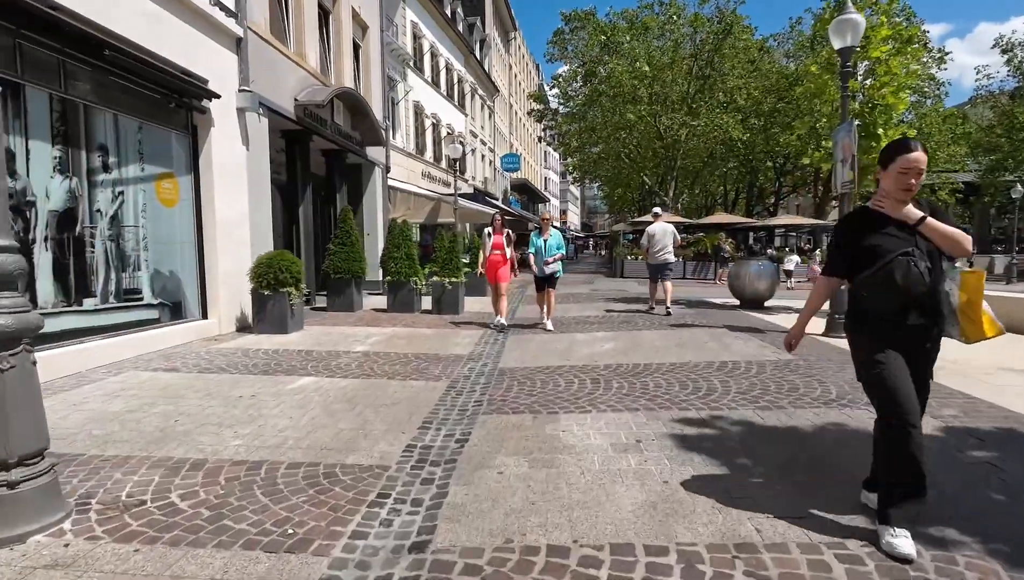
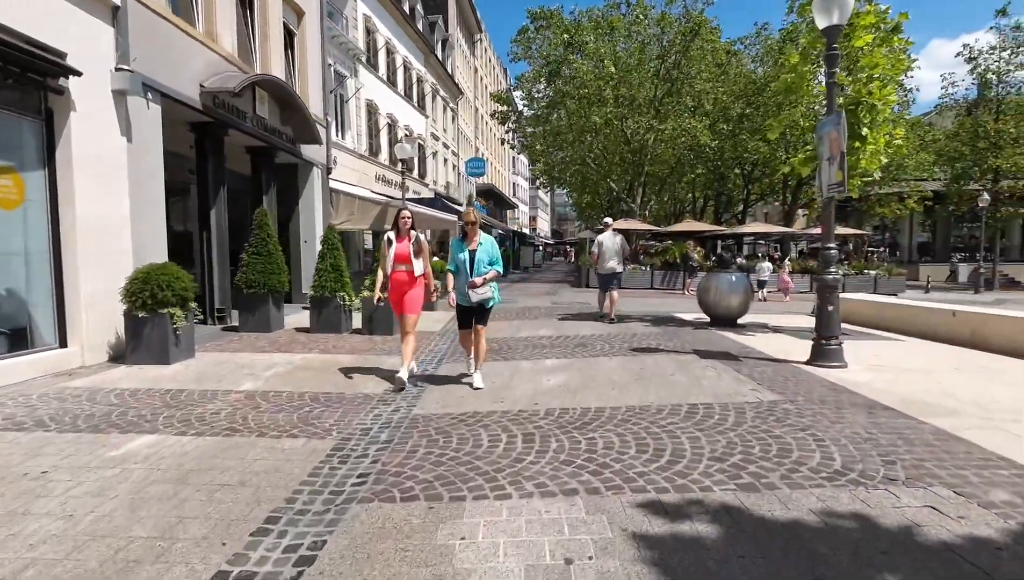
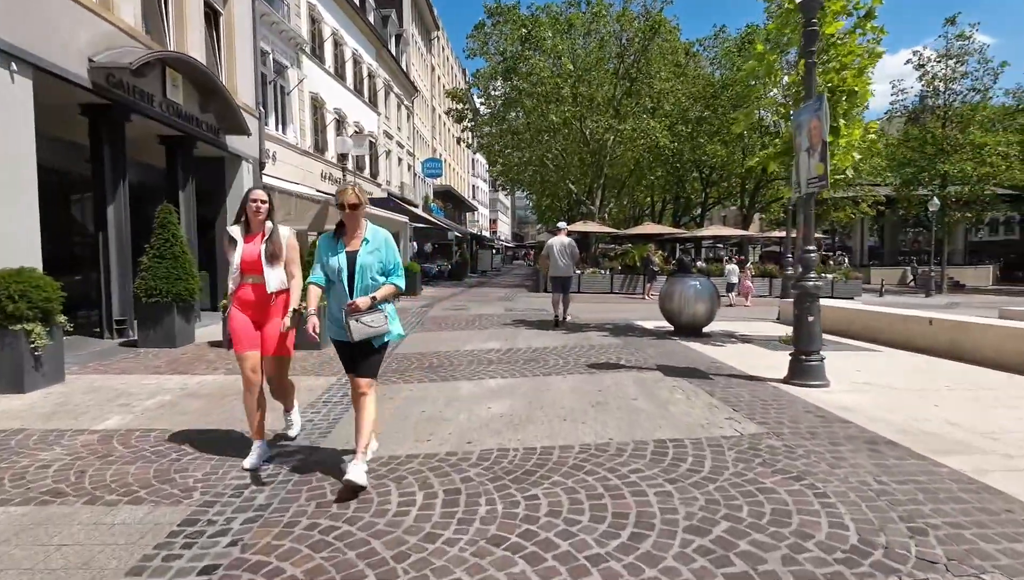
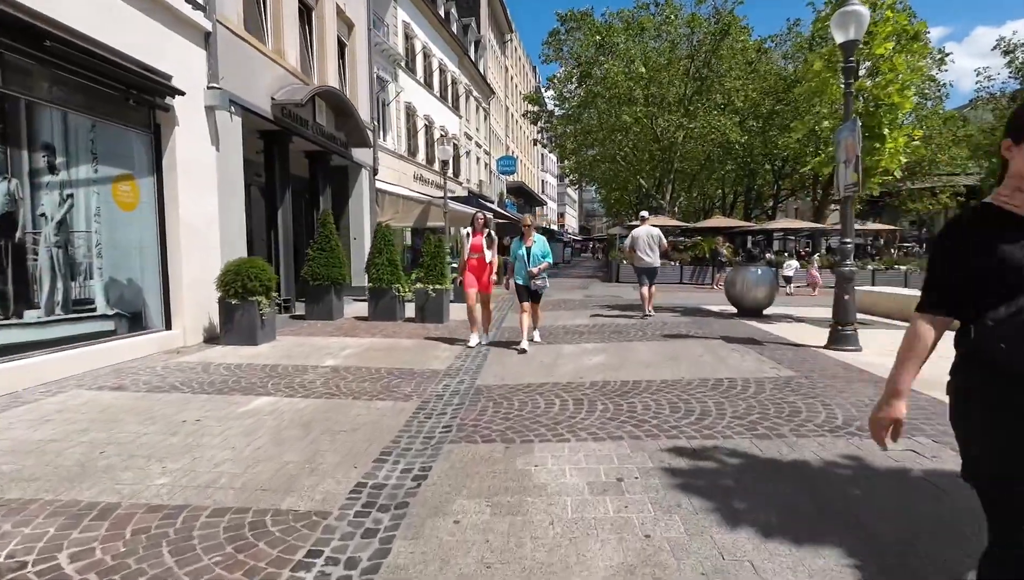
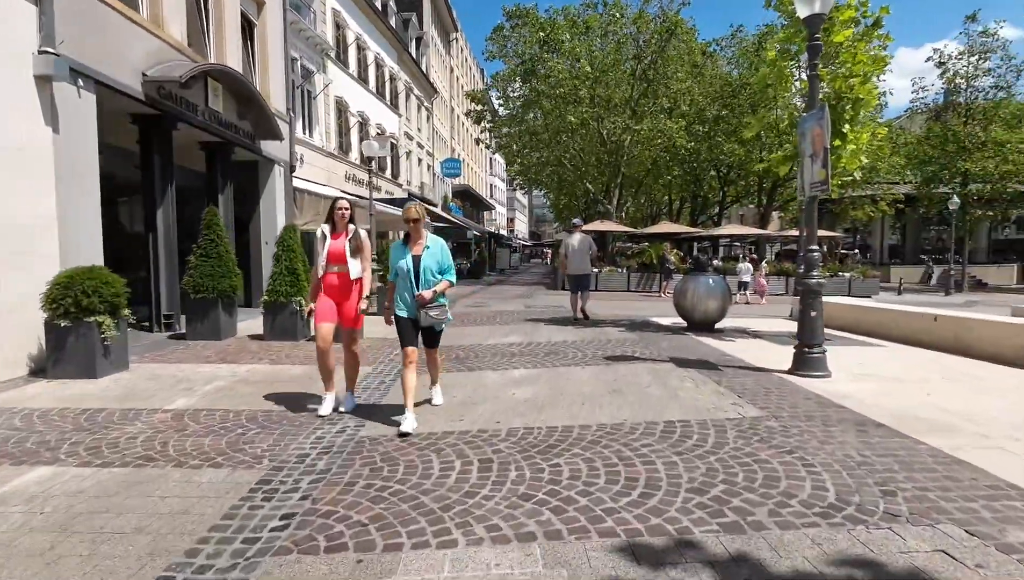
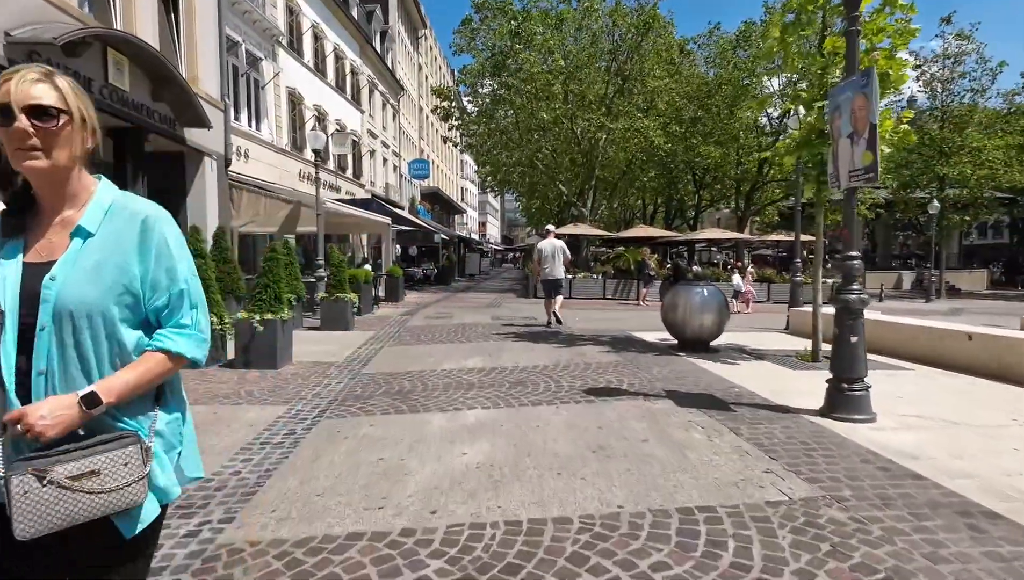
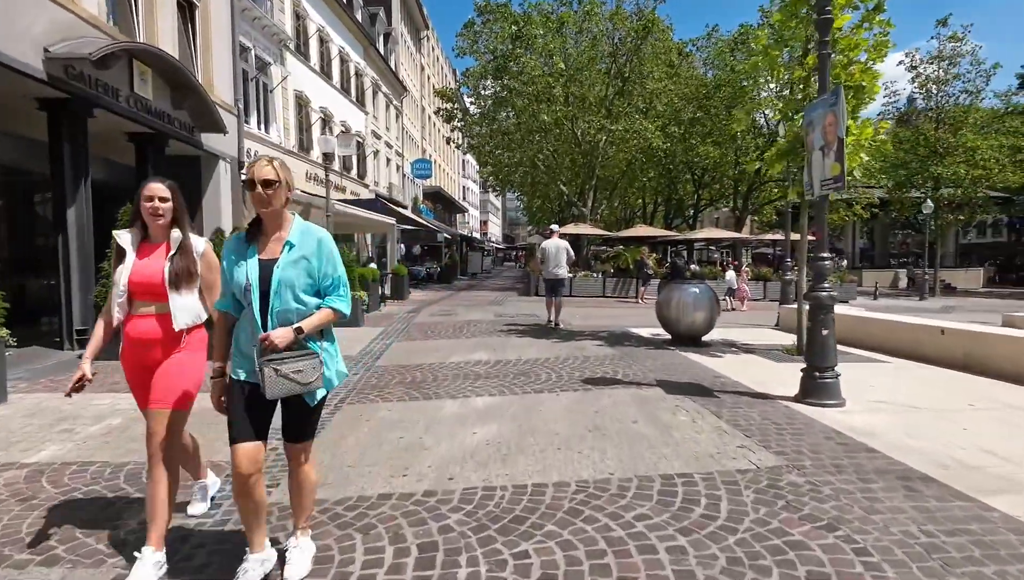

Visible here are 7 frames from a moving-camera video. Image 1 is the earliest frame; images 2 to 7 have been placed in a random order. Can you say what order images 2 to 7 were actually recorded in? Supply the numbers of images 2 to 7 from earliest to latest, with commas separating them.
4, 2, 5, 3, 7, 6
